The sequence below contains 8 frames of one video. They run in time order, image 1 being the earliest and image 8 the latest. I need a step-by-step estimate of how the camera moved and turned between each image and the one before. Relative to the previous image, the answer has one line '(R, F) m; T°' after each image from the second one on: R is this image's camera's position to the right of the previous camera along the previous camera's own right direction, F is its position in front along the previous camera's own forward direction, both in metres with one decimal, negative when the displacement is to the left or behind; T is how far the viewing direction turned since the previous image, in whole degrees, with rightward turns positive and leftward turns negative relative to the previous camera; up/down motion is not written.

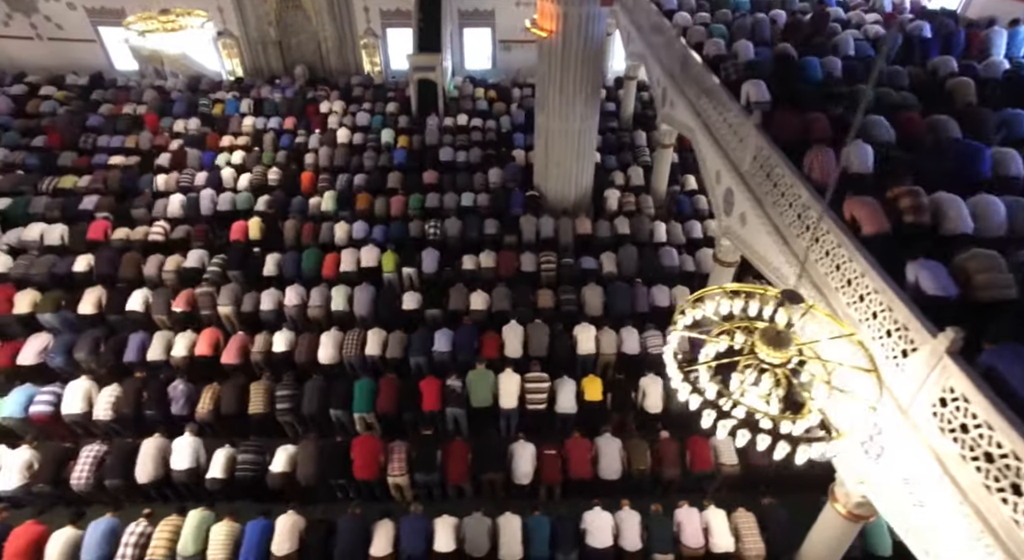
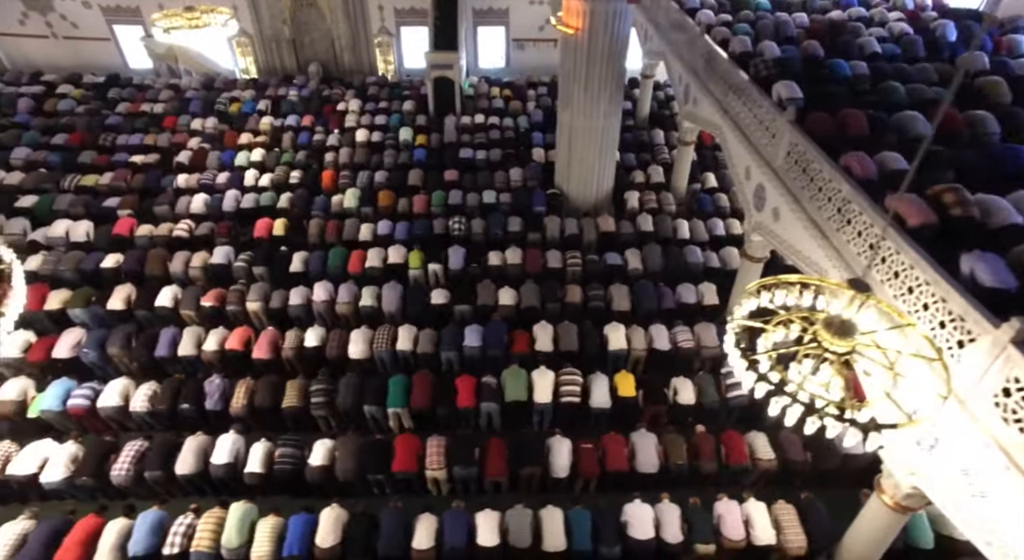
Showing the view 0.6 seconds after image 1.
(-0.3, 0.0) m; 0°
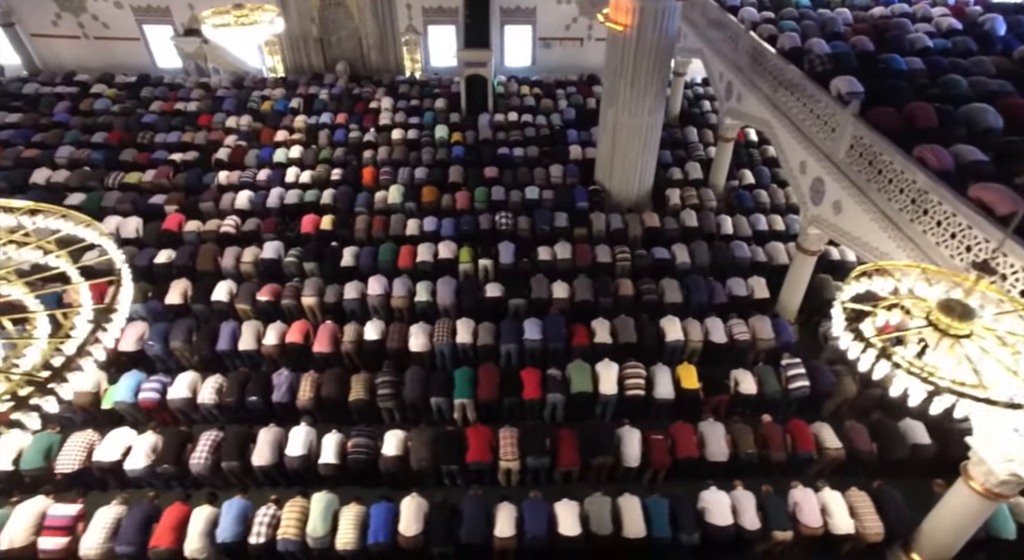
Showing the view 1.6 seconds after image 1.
(-0.6, -0.1) m; 0°
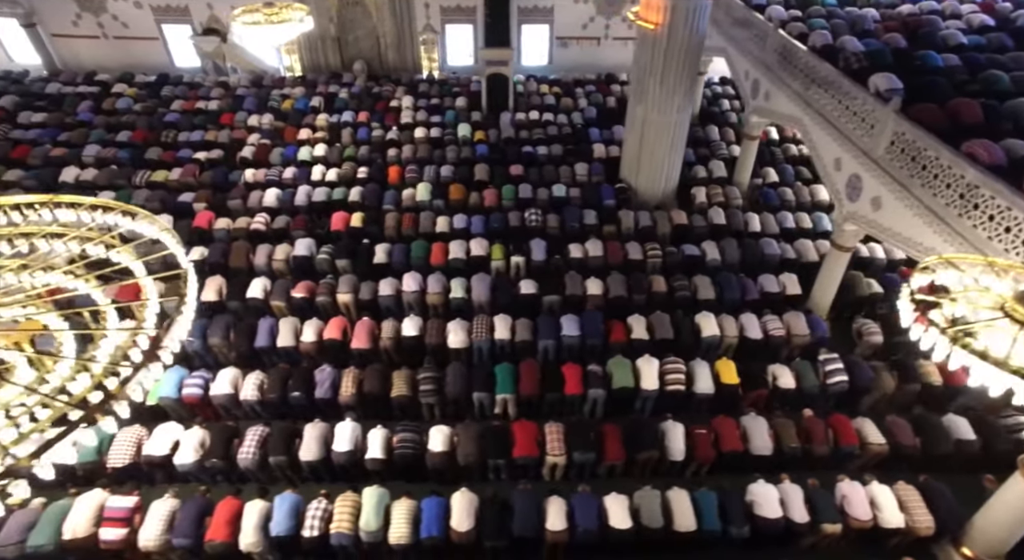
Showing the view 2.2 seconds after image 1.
(-0.4, 0.0) m; 0°
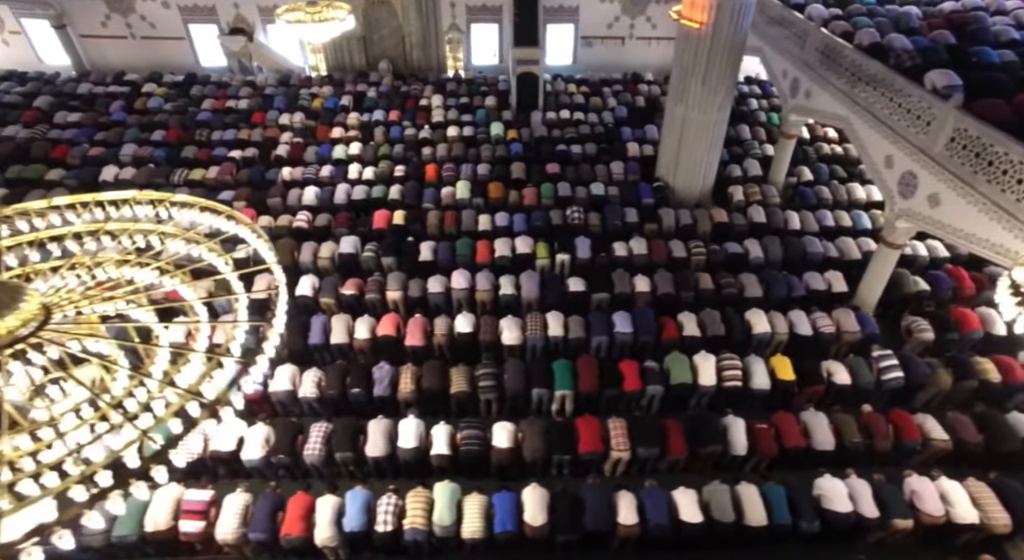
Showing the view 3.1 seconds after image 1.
(-0.6, 0.0) m; 0°
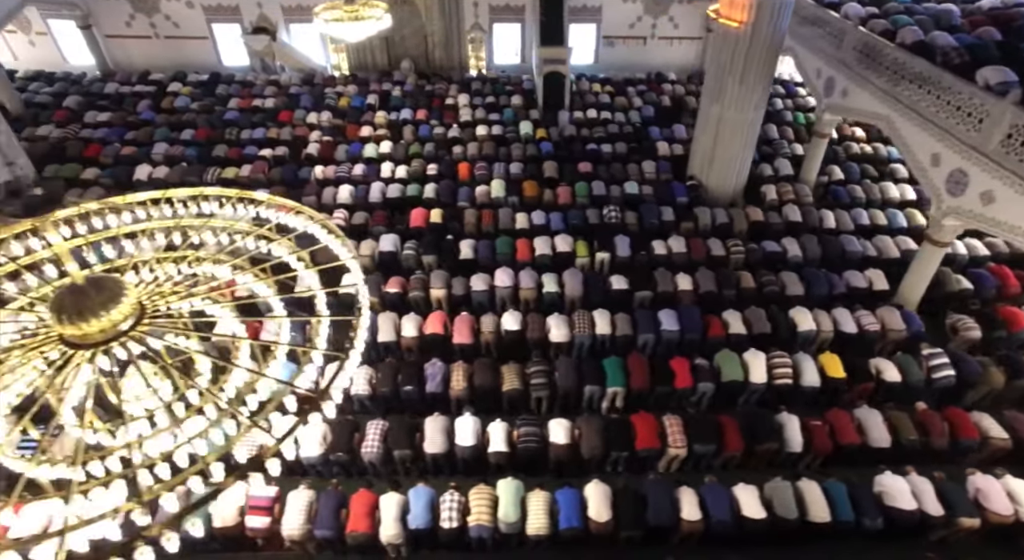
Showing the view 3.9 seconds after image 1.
(-0.5, 0.0) m; 0°
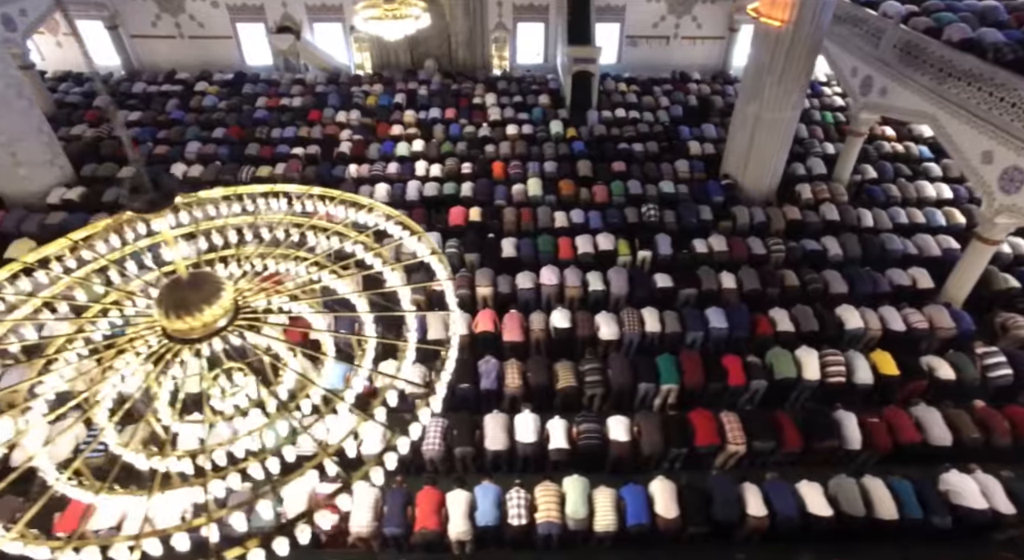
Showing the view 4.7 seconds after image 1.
(-0.5, 0.0) m; 0°
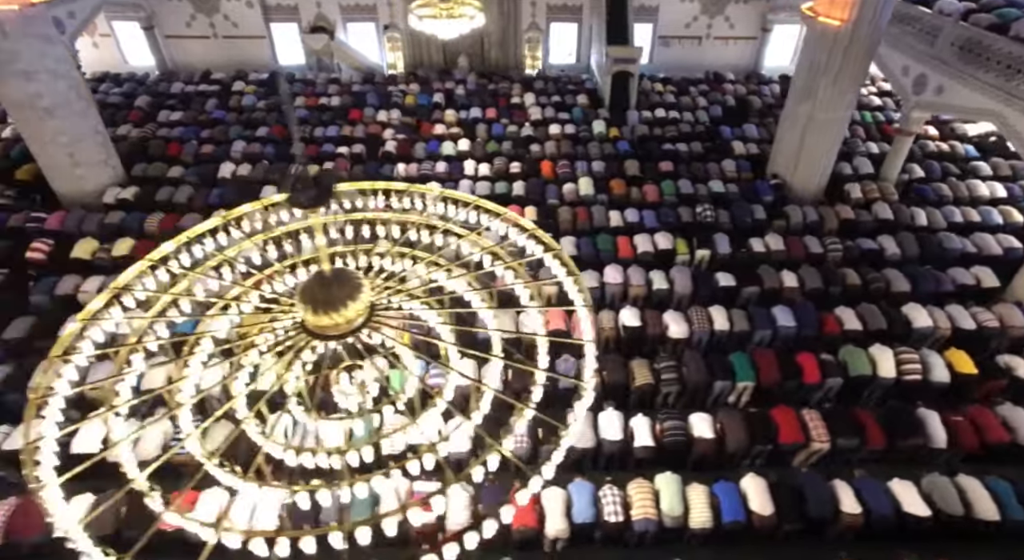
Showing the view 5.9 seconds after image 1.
(-0.8, 0.0) m; 0°
